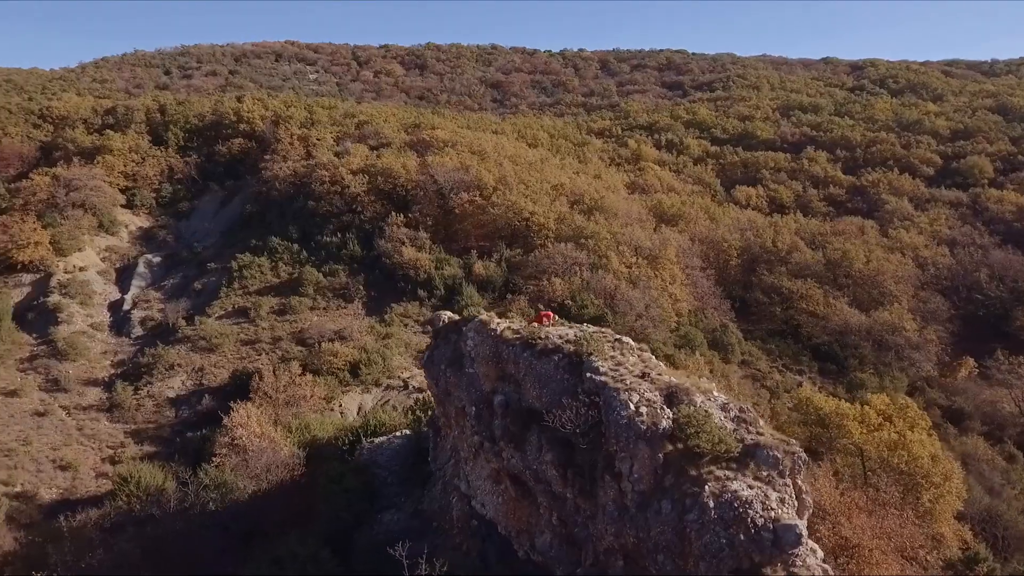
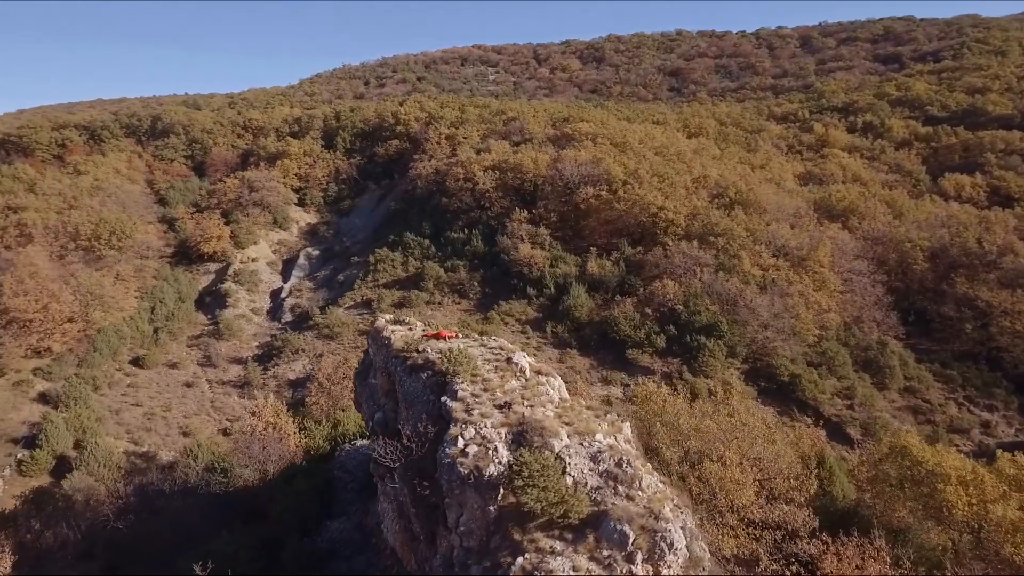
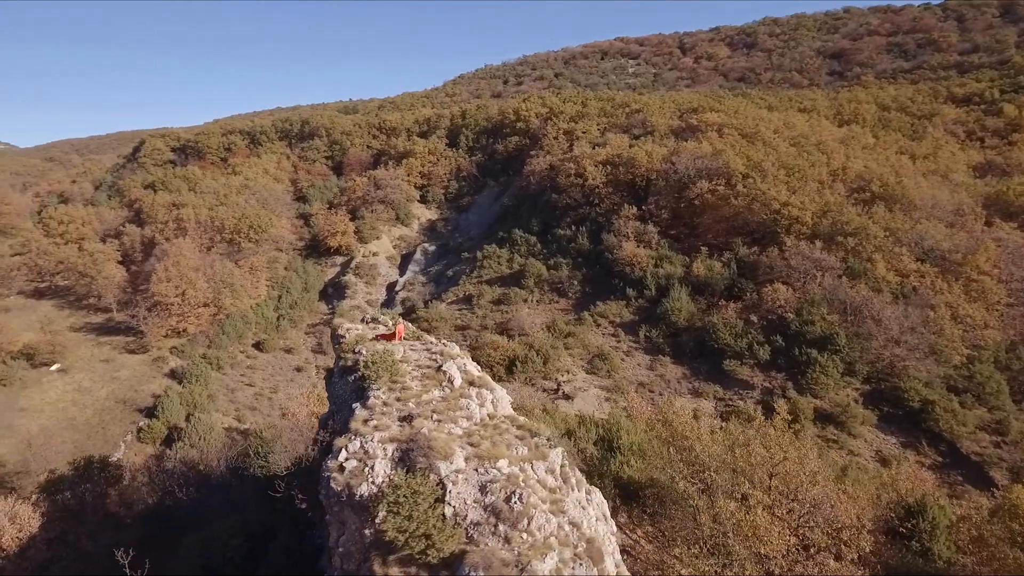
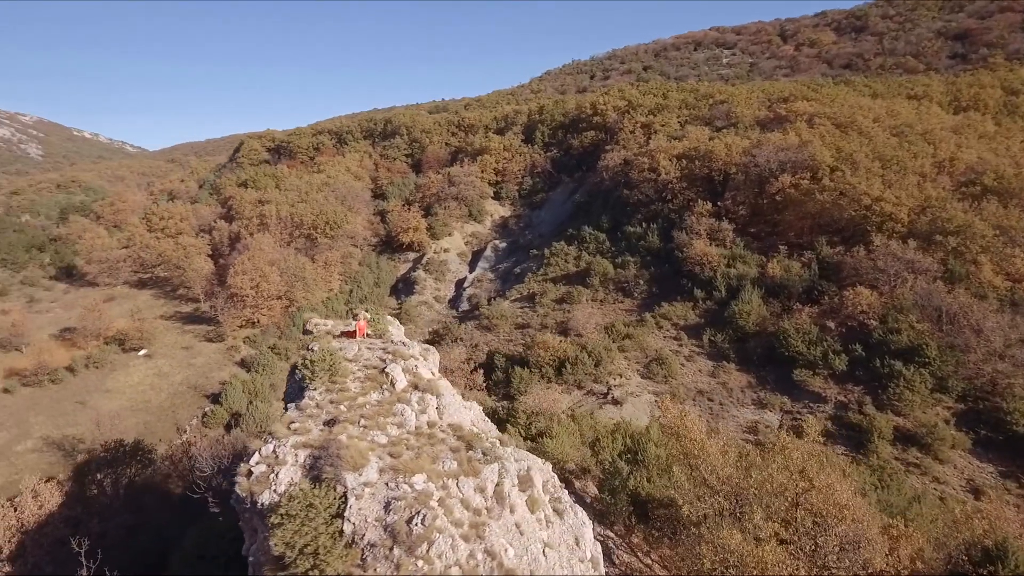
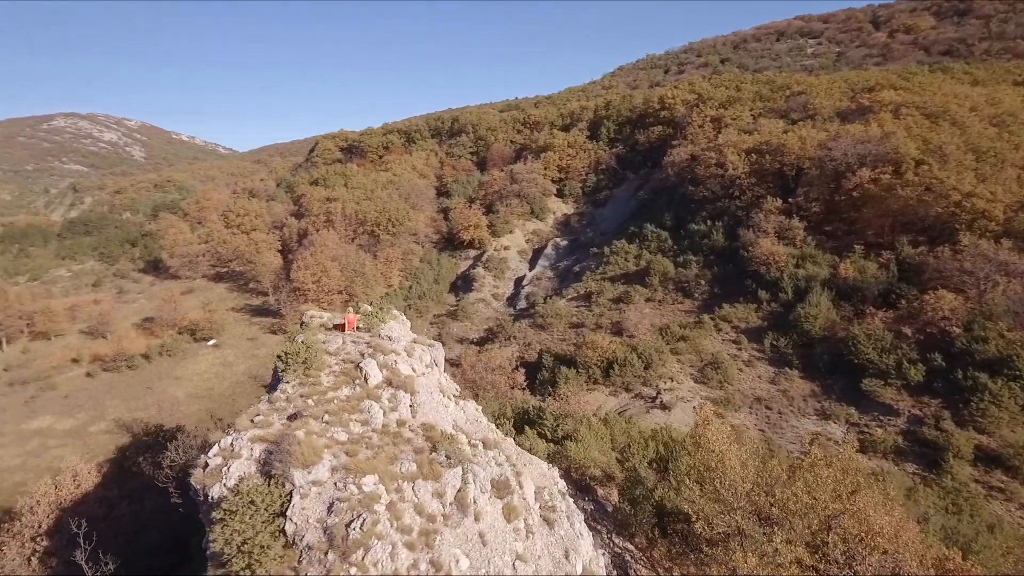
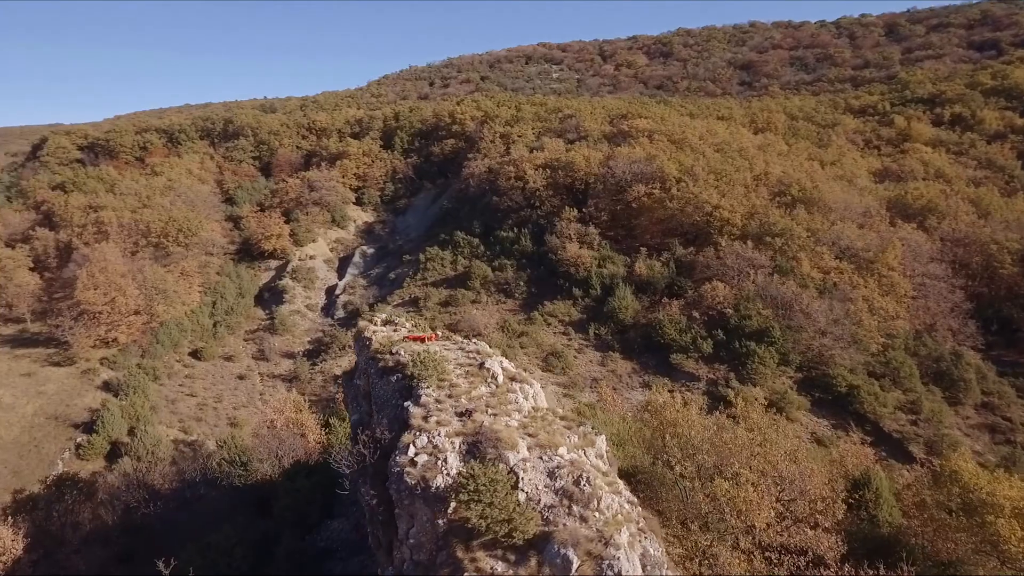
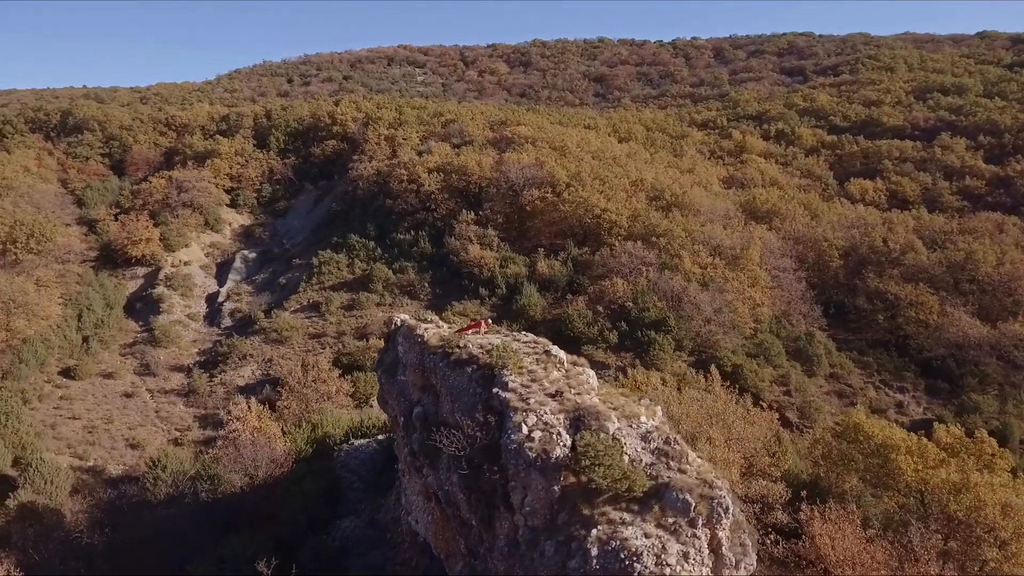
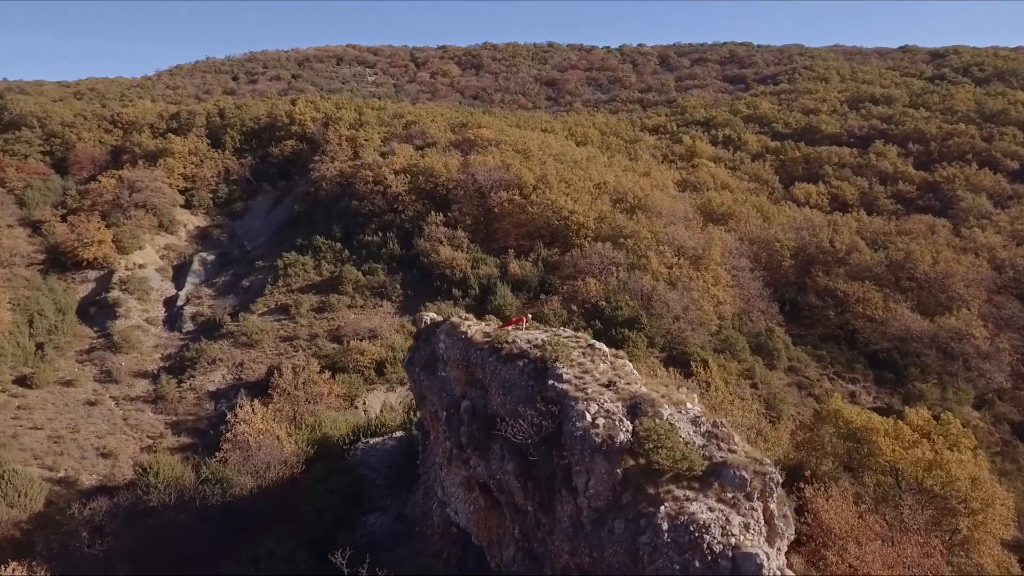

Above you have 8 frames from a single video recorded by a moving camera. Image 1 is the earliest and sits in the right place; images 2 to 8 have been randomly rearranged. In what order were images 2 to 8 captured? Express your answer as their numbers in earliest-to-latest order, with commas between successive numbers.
8, 7, 2, 6, 3, 4, 5
